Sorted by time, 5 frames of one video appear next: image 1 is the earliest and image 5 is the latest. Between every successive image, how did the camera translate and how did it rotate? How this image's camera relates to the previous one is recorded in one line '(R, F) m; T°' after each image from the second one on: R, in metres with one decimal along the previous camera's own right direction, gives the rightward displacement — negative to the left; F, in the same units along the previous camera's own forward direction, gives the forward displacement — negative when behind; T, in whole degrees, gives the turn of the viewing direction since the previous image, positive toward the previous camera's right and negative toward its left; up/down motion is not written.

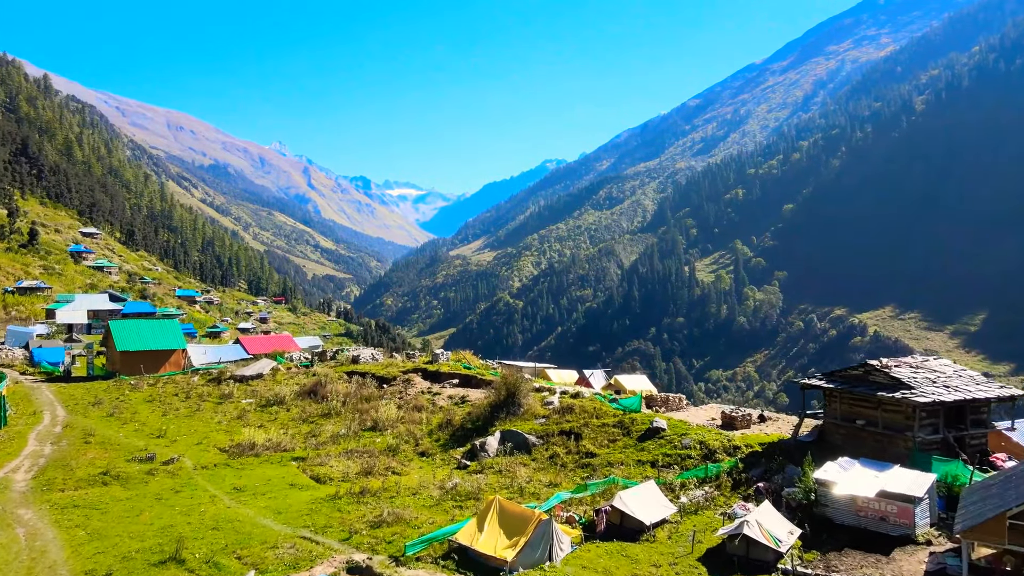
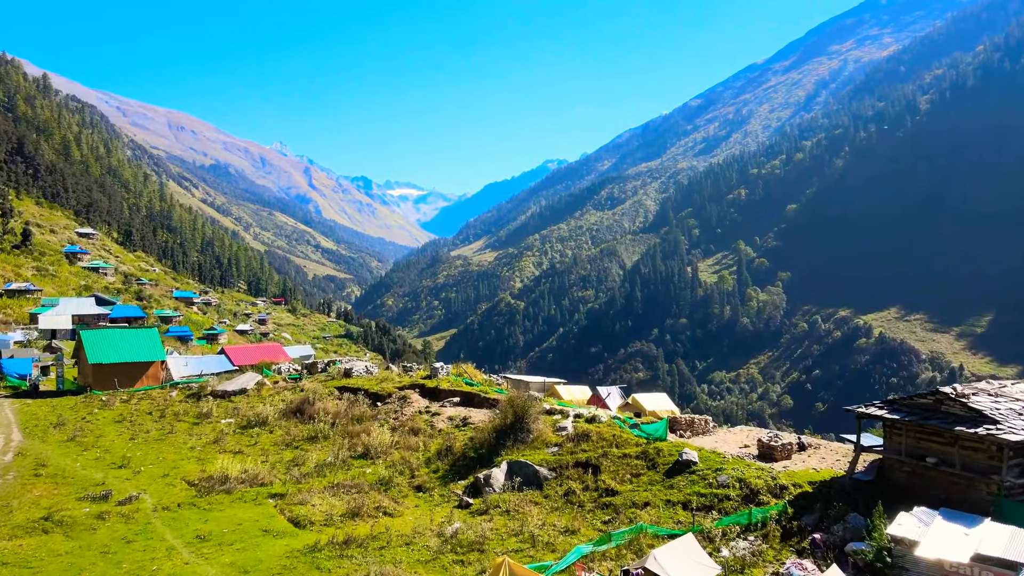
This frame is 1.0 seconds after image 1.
(-0.1, +1.3) m; 0°
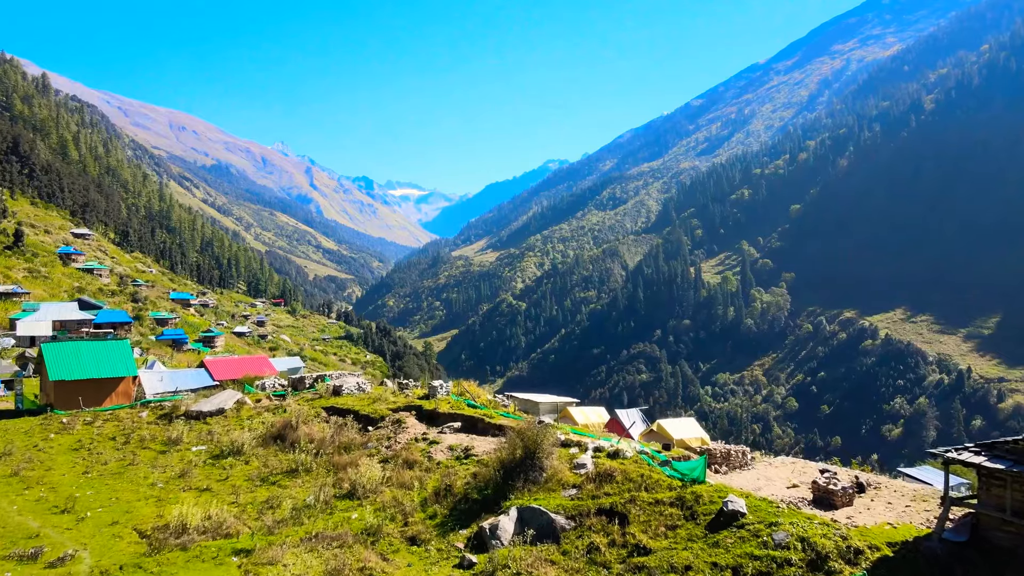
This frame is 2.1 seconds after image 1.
(-0.1, +1.5) m; 0°
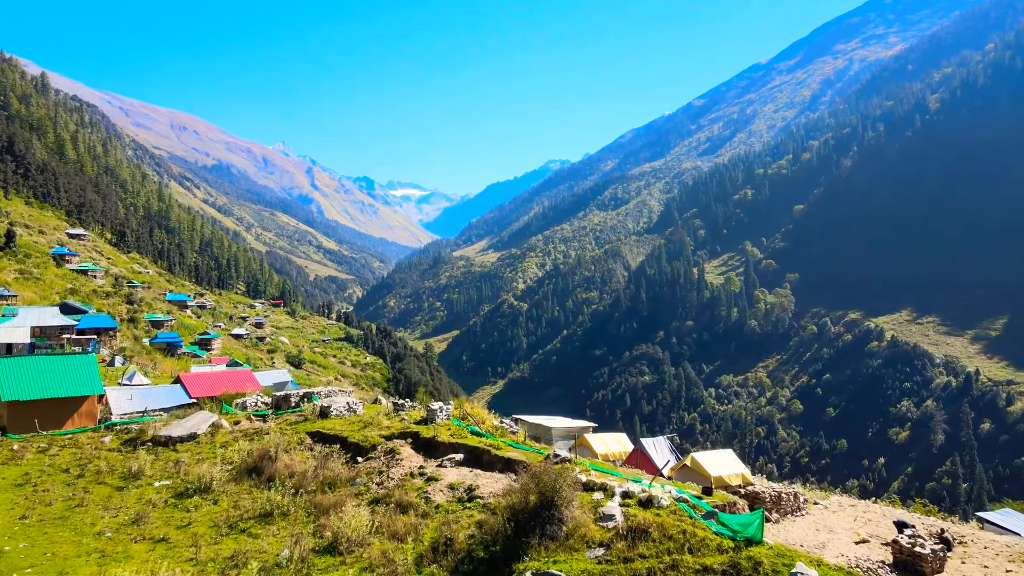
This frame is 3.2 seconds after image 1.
(-0.2, +1.5) m; 0°
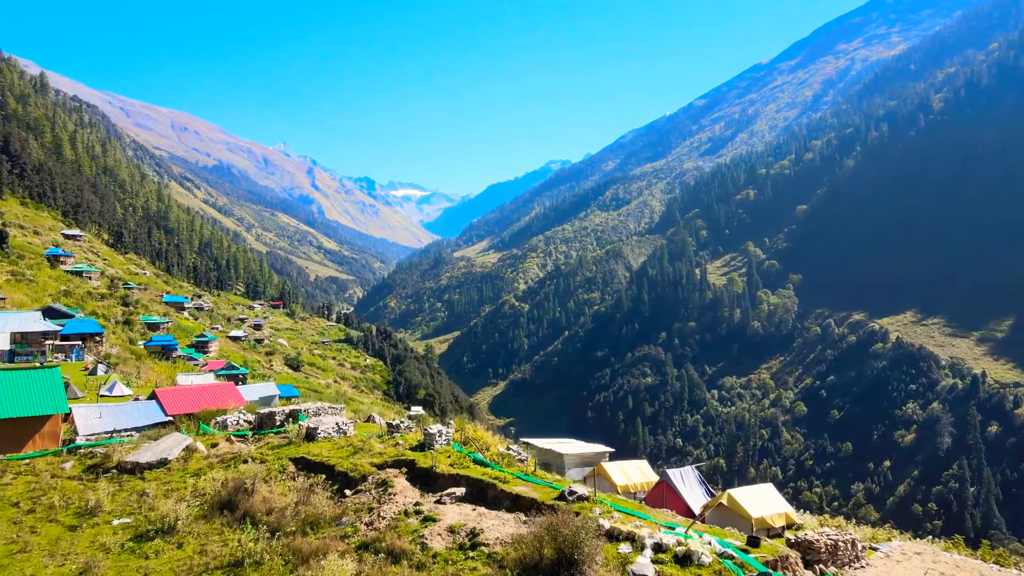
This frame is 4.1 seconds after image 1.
(-0.1, +1.2) m; 0°
